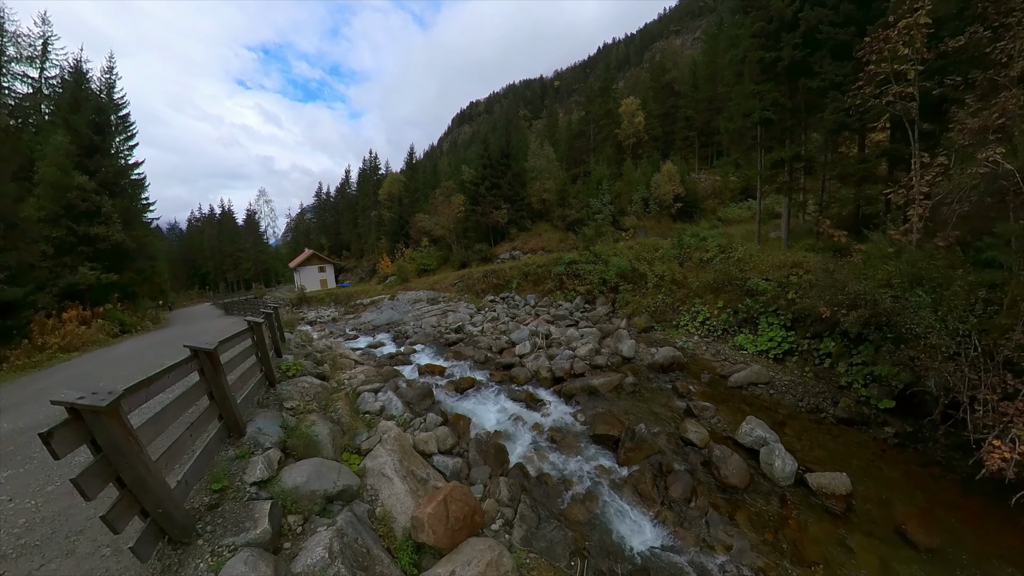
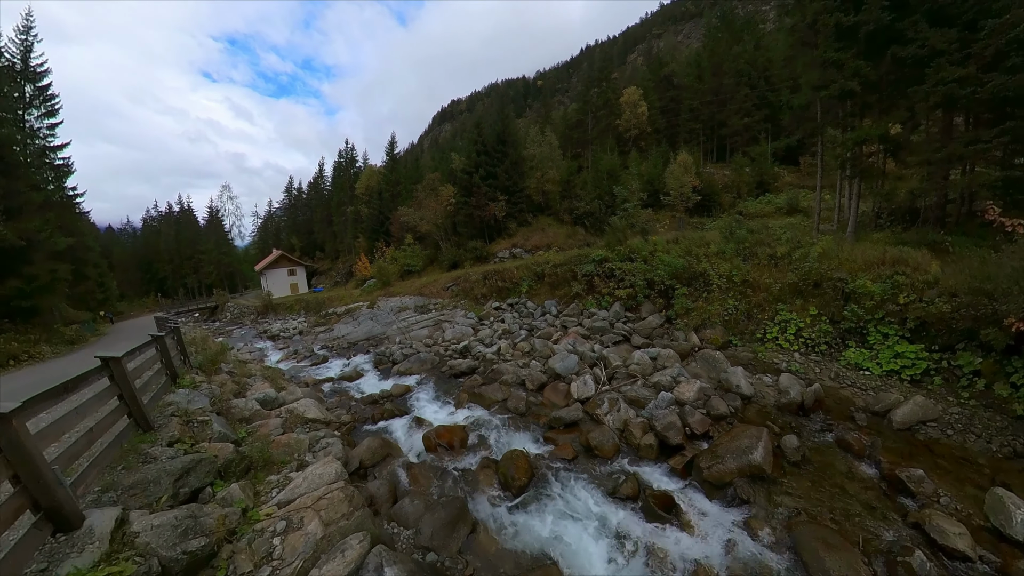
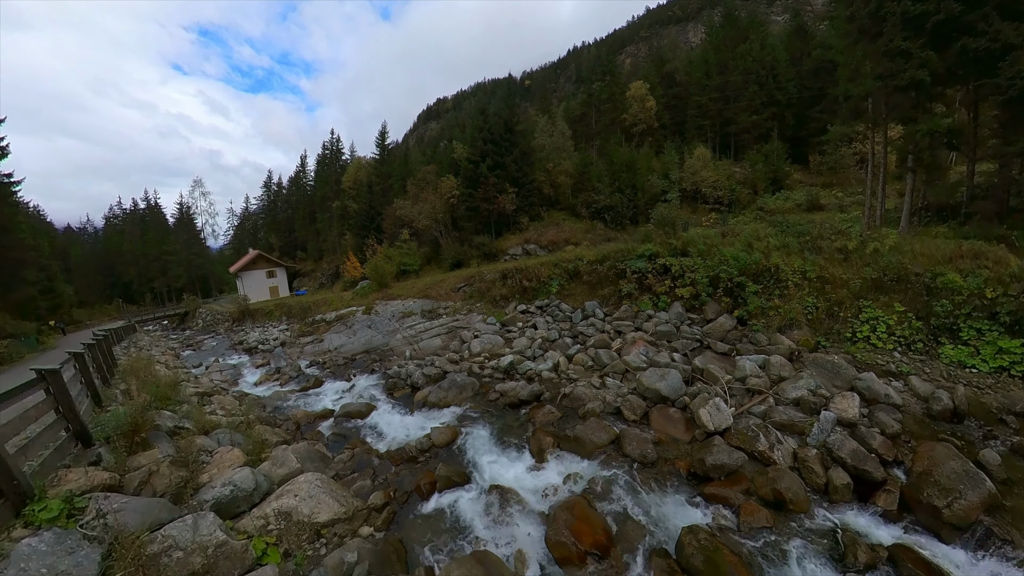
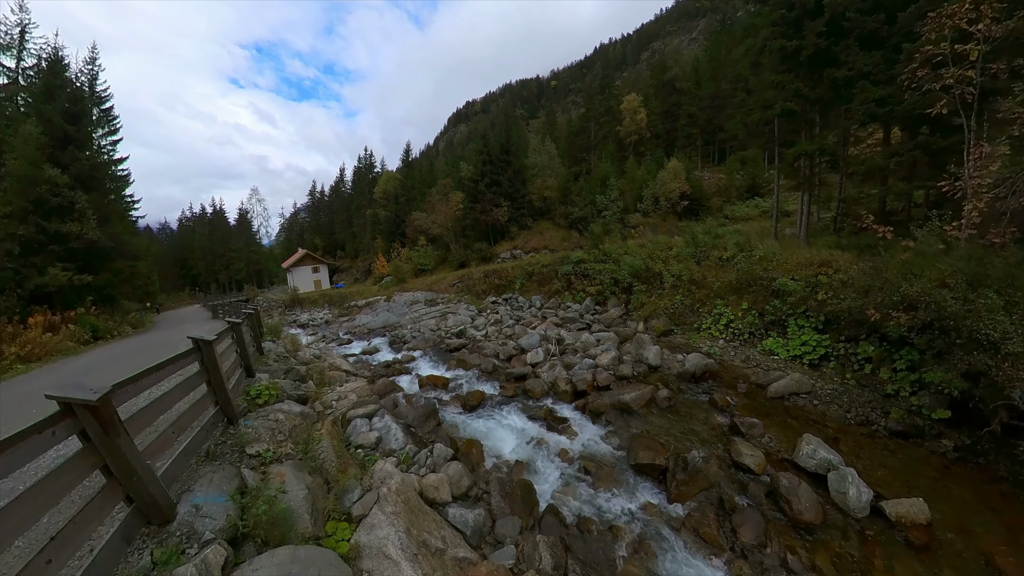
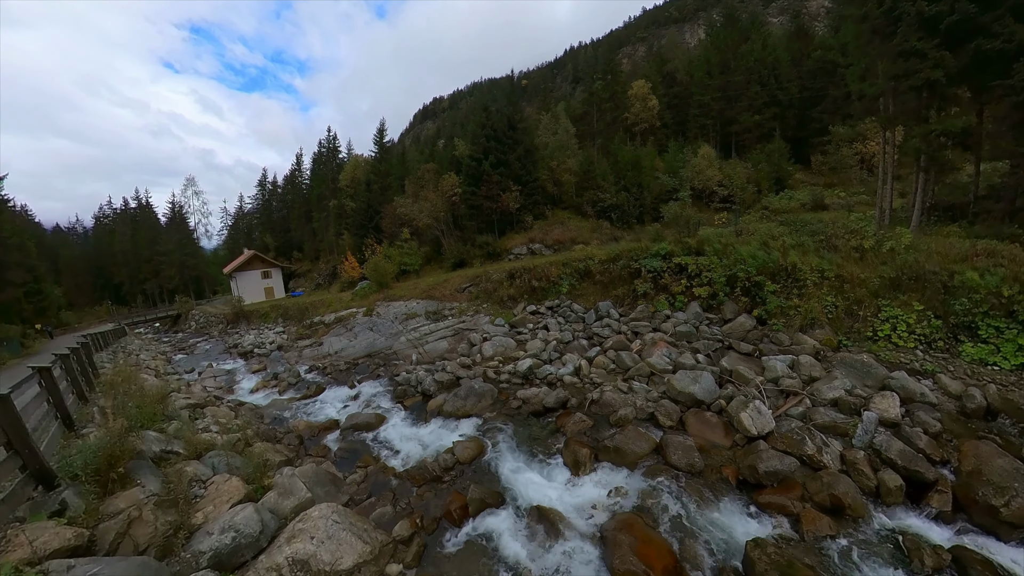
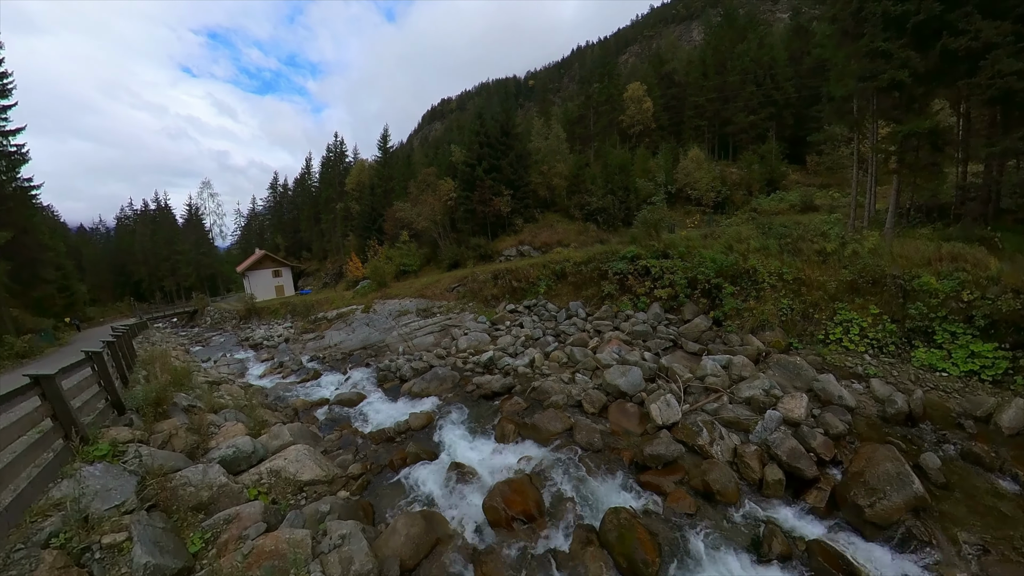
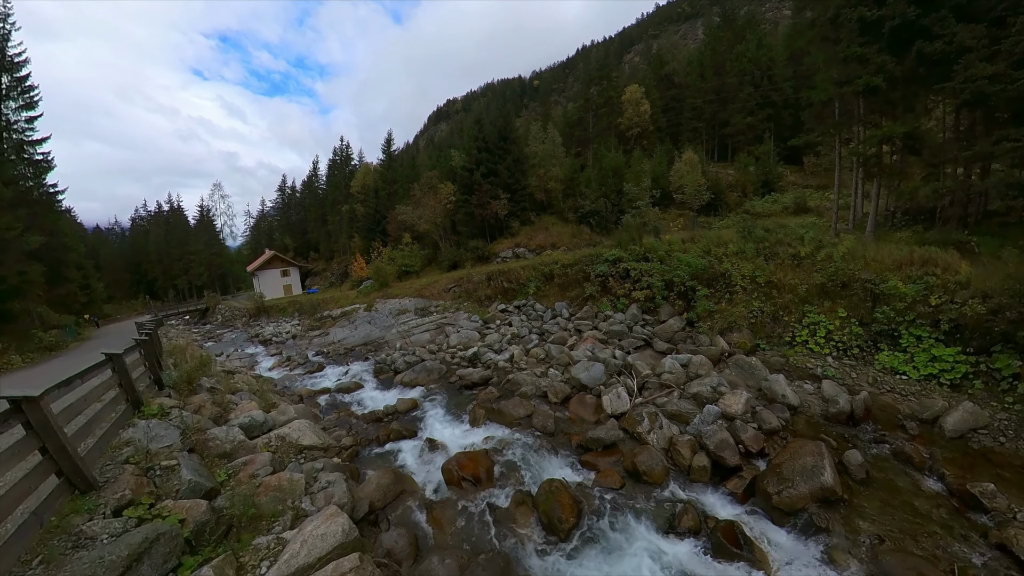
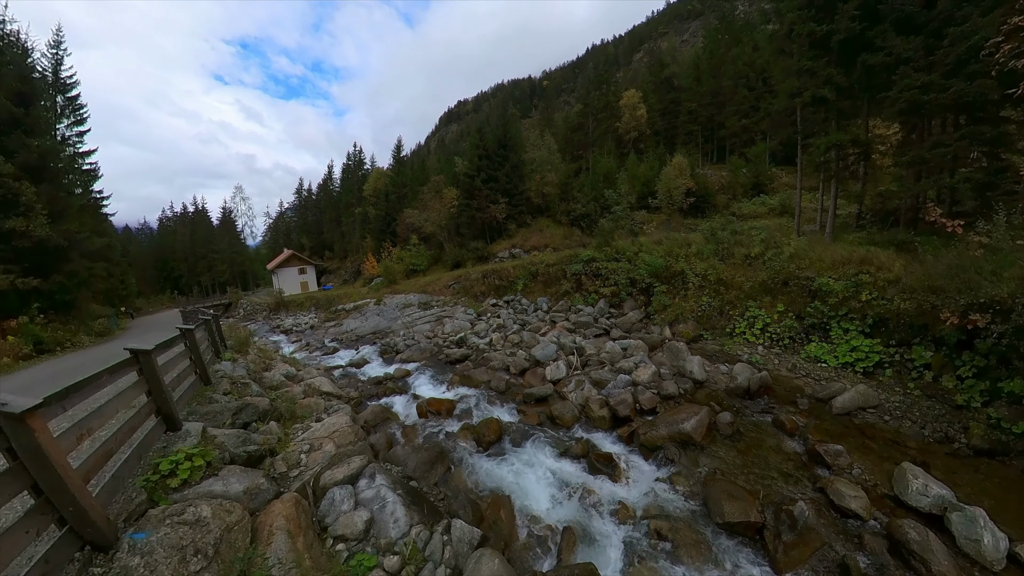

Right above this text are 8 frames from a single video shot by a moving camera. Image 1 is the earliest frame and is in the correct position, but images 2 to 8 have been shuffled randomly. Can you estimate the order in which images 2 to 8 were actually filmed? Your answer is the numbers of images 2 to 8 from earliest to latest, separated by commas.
4, 8, 2, 7, 6, 3, 5
